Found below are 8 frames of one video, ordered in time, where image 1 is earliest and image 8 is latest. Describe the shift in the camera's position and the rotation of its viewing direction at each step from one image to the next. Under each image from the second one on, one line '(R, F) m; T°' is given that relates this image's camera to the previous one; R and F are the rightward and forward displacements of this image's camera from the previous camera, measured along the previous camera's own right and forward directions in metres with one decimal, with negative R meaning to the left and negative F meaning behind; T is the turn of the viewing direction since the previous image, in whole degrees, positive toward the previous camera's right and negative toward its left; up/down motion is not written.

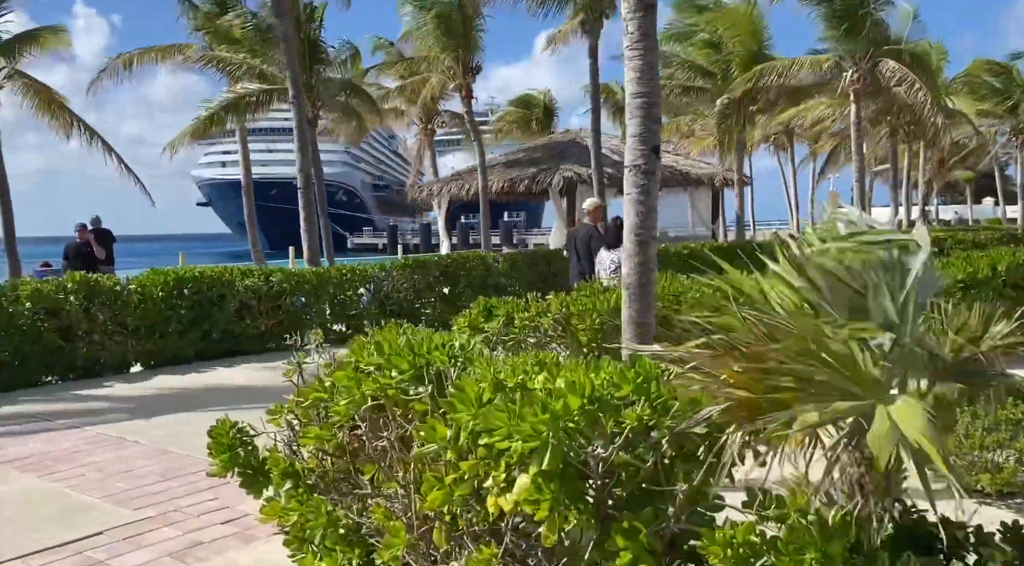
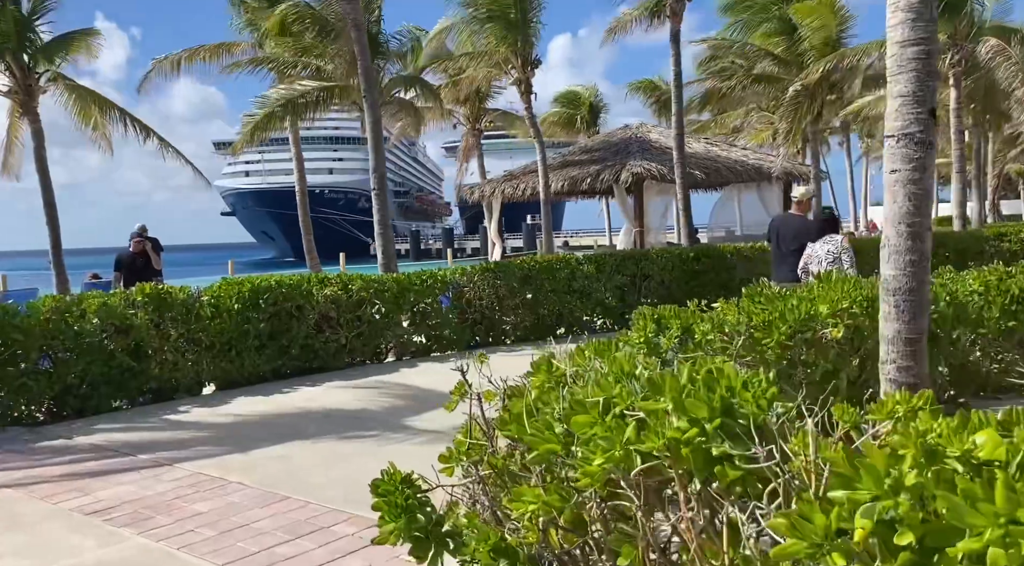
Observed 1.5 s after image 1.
(-0.8, +0.9) m; -2°
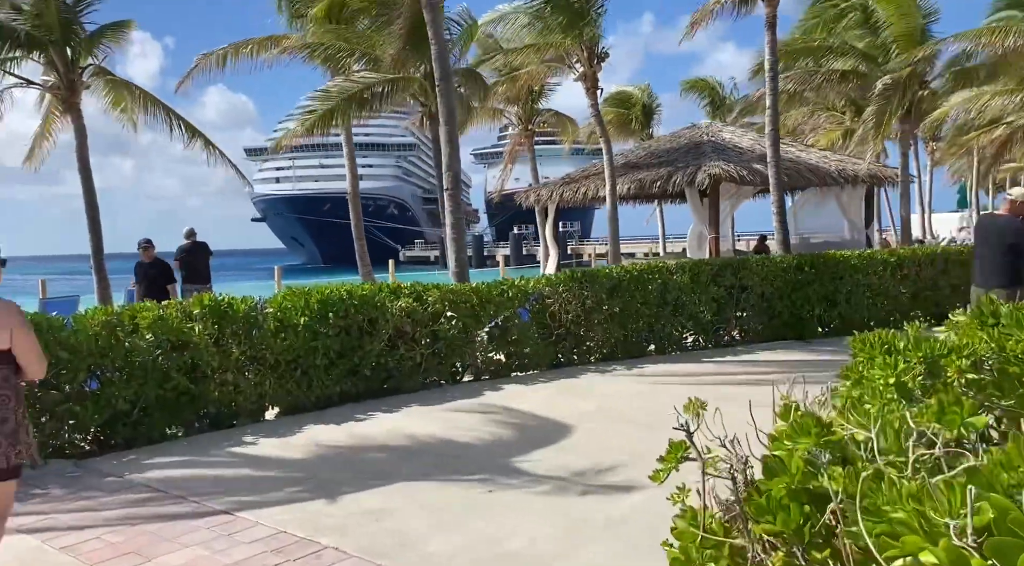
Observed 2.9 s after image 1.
(-0.6, +1.1) m; -2°
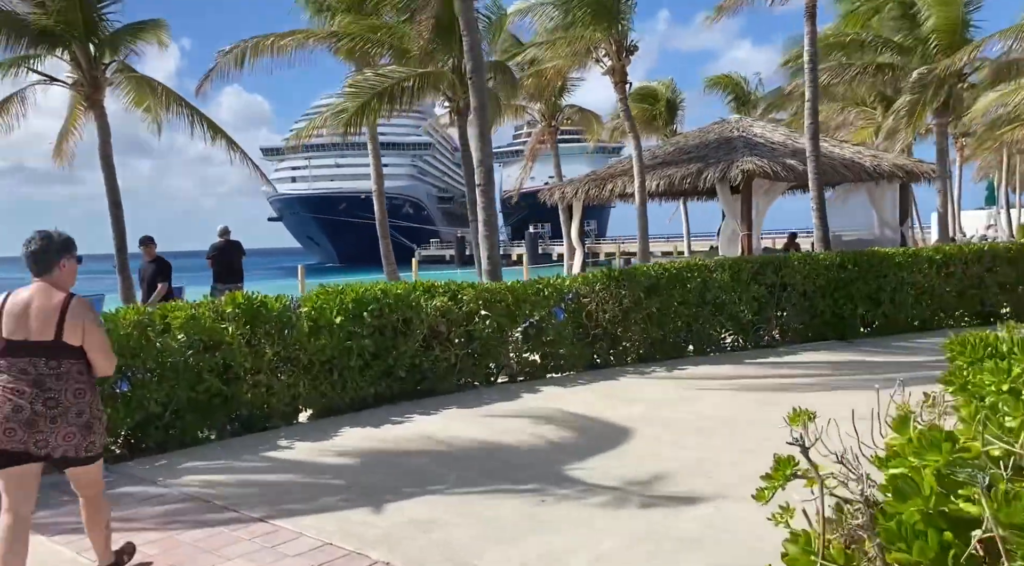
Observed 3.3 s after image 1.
(-0.2, +0.3) m; -1°
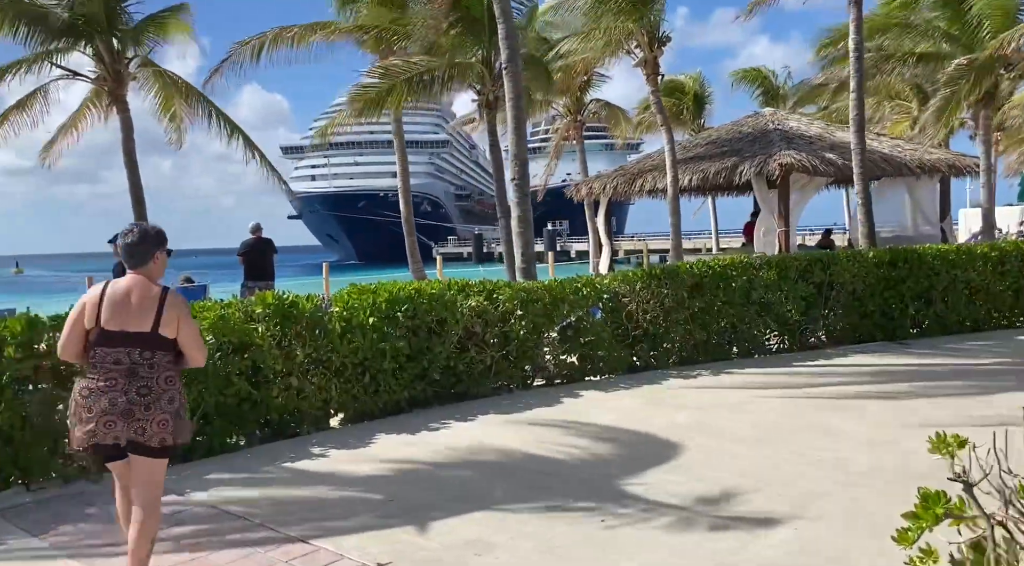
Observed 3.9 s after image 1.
(-0.2, +0.4) m; -1°
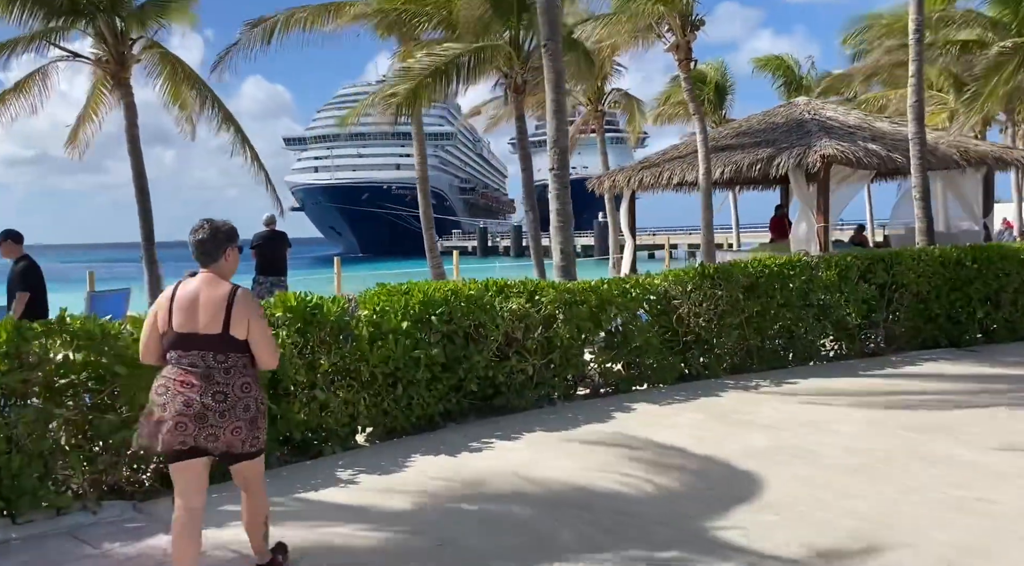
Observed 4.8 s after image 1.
(-0.3, +0.8) m; 0°
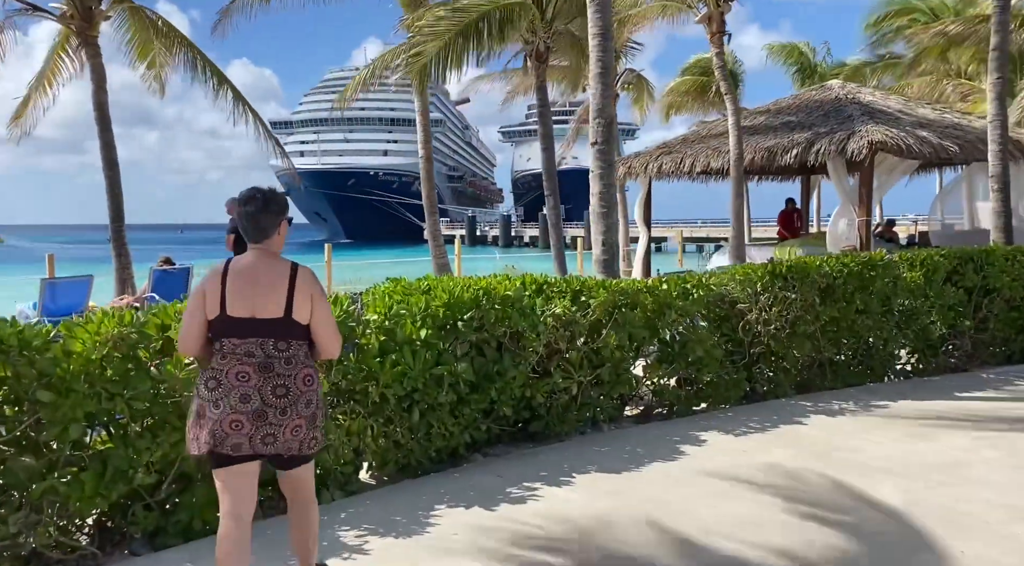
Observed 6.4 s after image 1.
(-0.4, +1.4) m; +1°
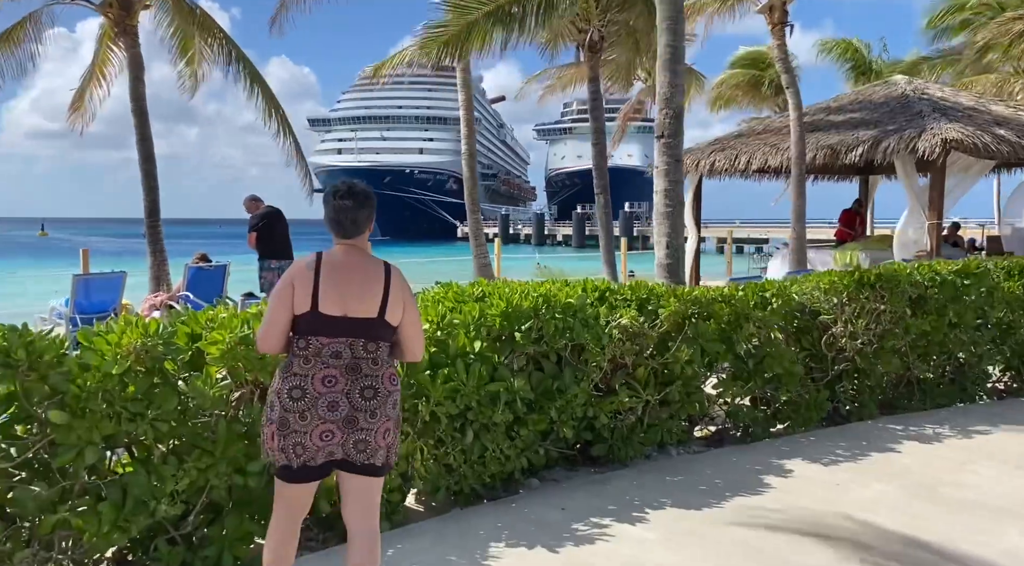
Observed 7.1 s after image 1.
(-0.2, +0.5) m; -2°
